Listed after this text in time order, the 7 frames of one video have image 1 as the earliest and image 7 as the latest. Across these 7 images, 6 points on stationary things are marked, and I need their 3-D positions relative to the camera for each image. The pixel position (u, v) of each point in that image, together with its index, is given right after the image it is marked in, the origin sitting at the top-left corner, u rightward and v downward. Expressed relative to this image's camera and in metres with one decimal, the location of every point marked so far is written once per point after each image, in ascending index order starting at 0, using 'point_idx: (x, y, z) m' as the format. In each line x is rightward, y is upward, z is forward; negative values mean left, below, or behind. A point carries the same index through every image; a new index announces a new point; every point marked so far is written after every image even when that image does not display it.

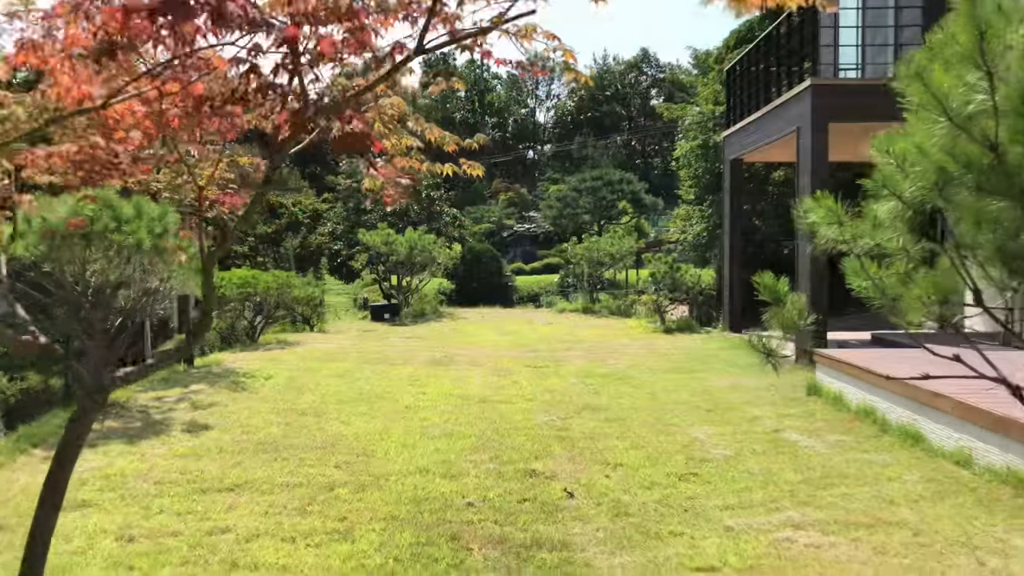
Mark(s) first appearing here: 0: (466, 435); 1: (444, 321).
0: (-0.3, -0.9, +5.6) m
1: (-1.1, -0.5, +14.4) m
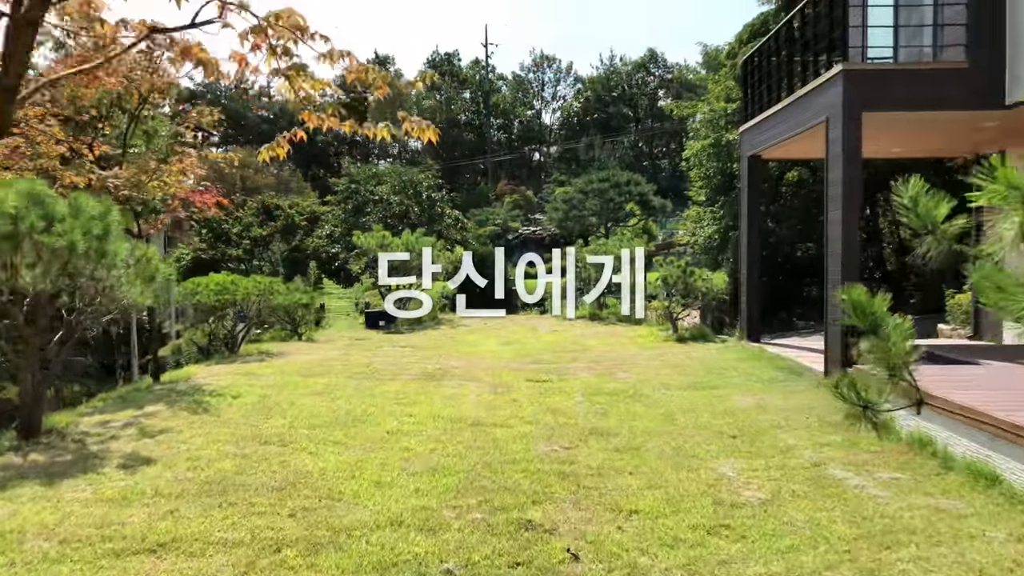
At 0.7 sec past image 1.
0: (-0.3, -1.0, +4.8) m
1: (-1.1, -0.6, +13.6) m
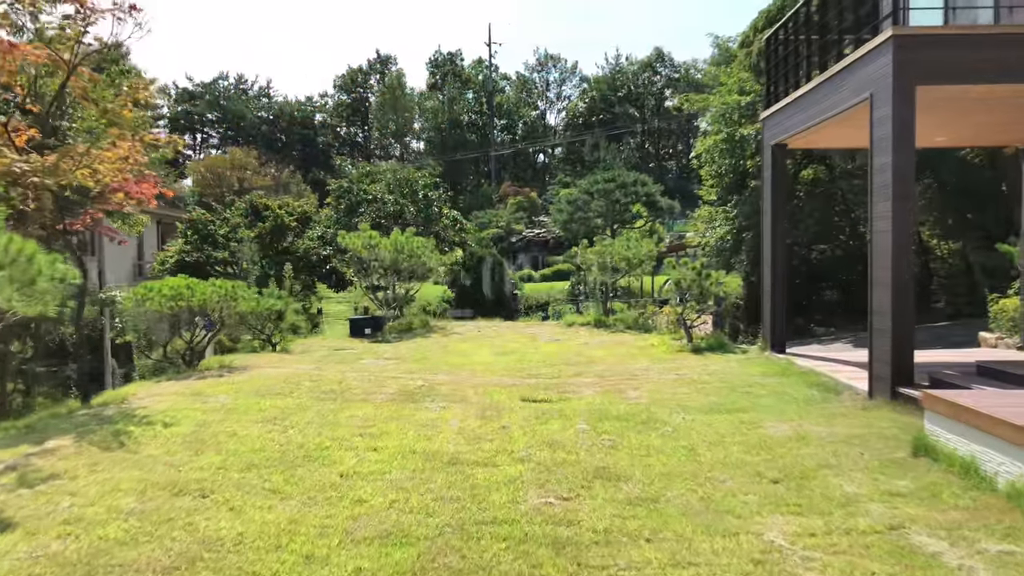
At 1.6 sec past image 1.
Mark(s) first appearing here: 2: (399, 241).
0: (-0.4, -1.0, +3.6) m
1: (-1.1, -0.7, +12.5) m
2: (-1.8, +0.7, +13.9) m
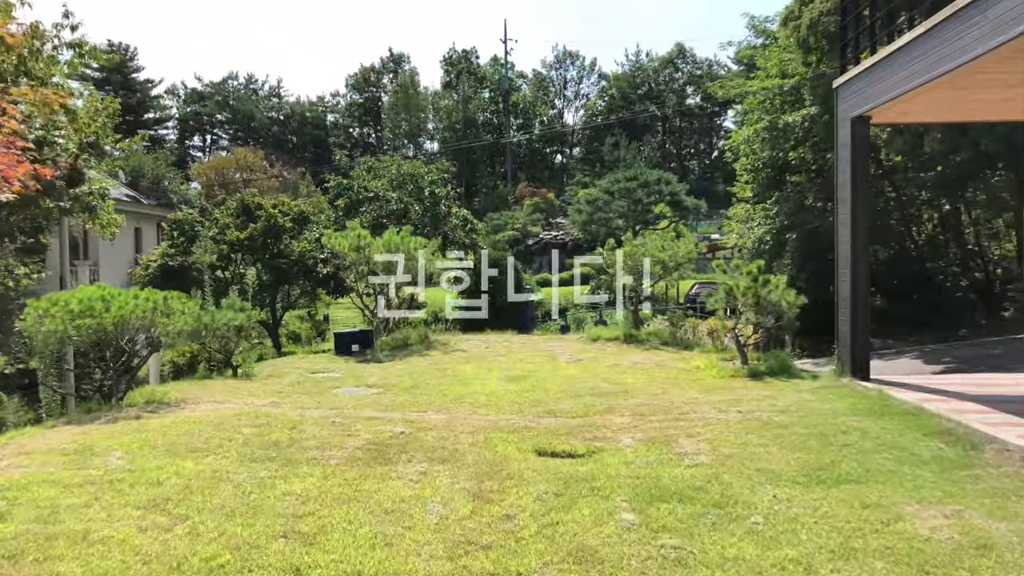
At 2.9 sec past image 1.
0: (-0.4, -1.1, +1.6) m
1: (-0.9, -0.8, +10.5) m
2: (-1.6, +0.6, +11.9) m
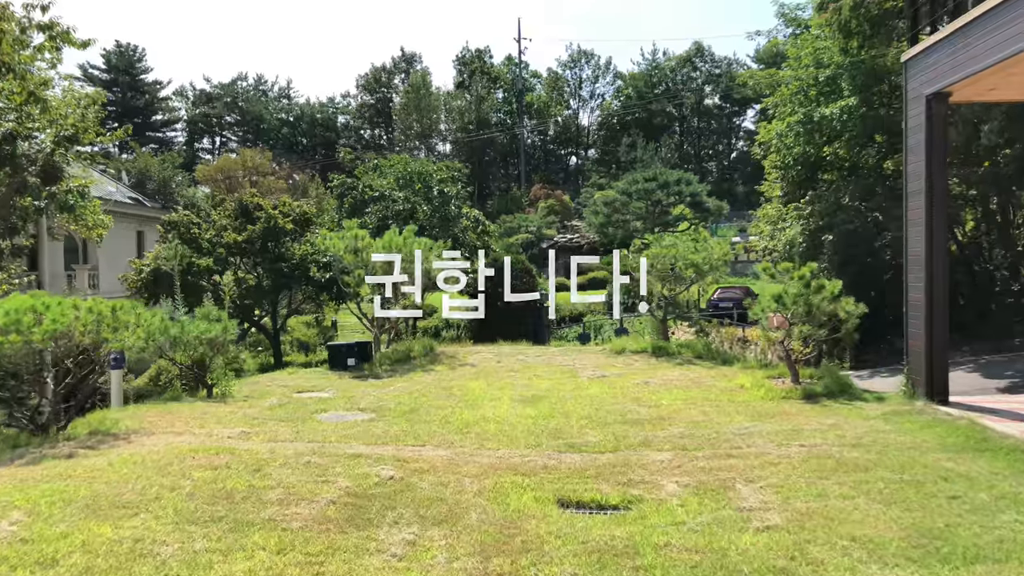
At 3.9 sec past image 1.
0: (-0.4, -1.1, +0.4) m
1: (-0.8, -0.9, +9.3) m
2: (-1.4, +0.5, +10.8) m
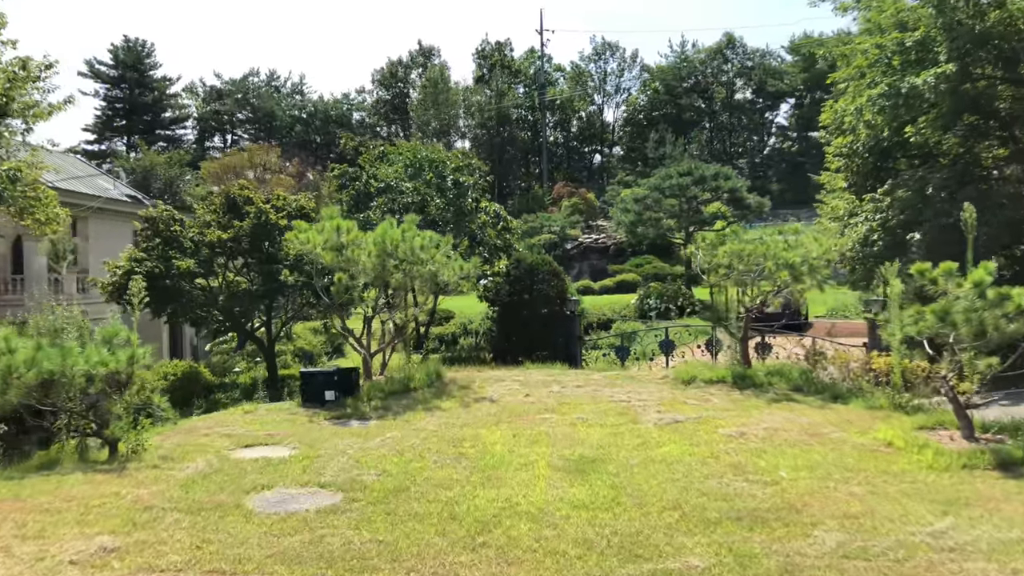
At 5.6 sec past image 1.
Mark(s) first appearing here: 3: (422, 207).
0: (-0.3, -1.2, -2.1) m
1: (-0.5, -0.9, +6.8) m
2: (-1.2, +0.5, +8.3) m
3: (-1.6, +1.4, +15.8) m
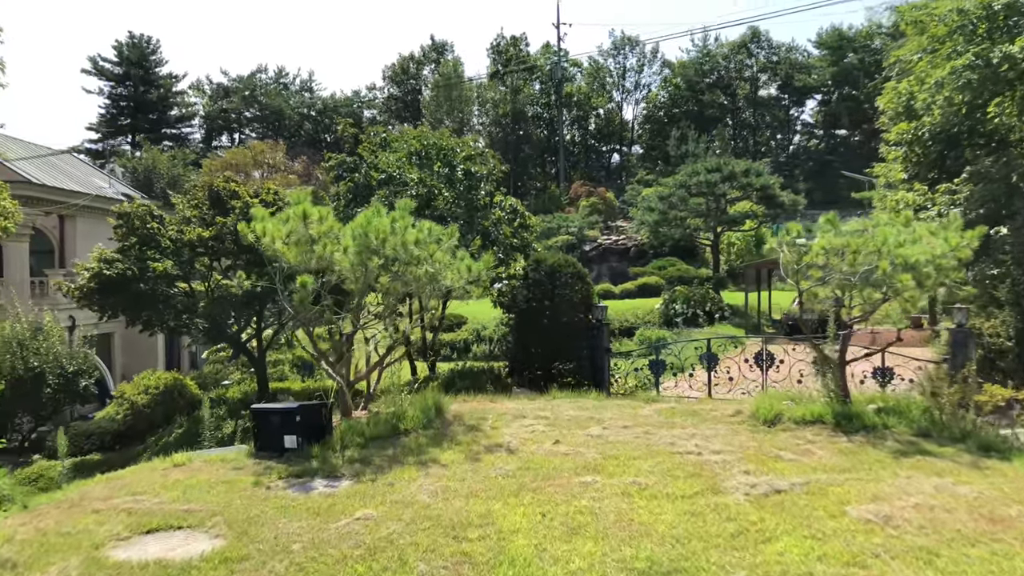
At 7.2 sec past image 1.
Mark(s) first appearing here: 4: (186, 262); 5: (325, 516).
0: (-0.3, -1.2, -4.0) m
1: (-0.4, -1.0, +4.9) m
2: (-1.0, +0.4, +6.4) m
3: (-1.3, +1.4, +13.9) m
4: (-5.2, +0.4, +13.7) m
5: (-0.9, -1.1, +4.1) m
